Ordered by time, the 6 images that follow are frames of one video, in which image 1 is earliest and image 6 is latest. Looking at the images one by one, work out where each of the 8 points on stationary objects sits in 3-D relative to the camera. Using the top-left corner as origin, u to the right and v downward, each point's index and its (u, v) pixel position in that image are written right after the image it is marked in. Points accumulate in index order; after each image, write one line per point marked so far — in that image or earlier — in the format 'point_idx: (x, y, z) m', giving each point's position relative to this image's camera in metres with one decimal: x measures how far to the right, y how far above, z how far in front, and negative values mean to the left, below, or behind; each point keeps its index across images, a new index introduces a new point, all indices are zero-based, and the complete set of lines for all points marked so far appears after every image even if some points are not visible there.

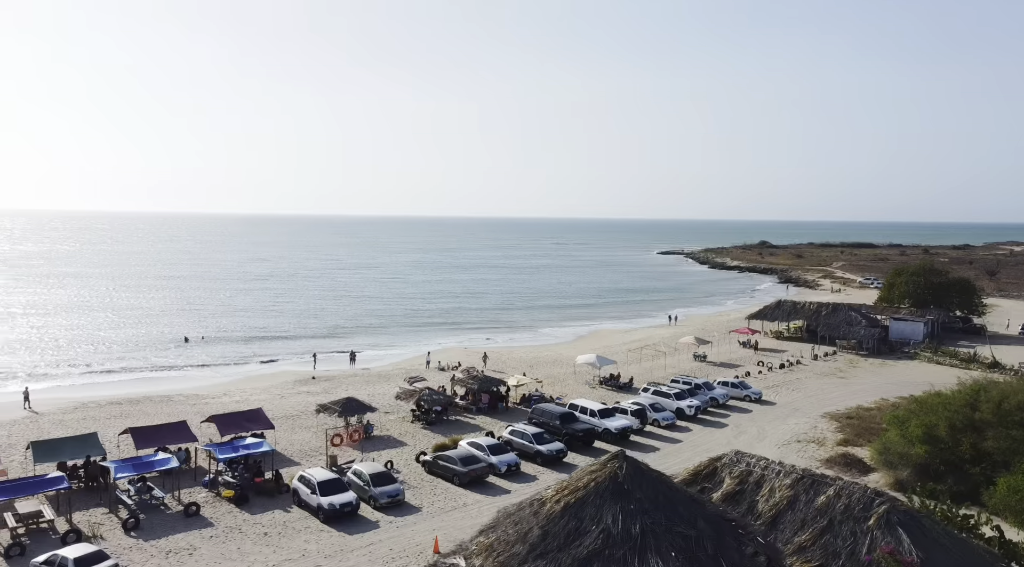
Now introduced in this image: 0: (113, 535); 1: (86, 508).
0: (-8.8, -5.6, +15.7) m
1: (-10.2, -5.4, +17.1) m
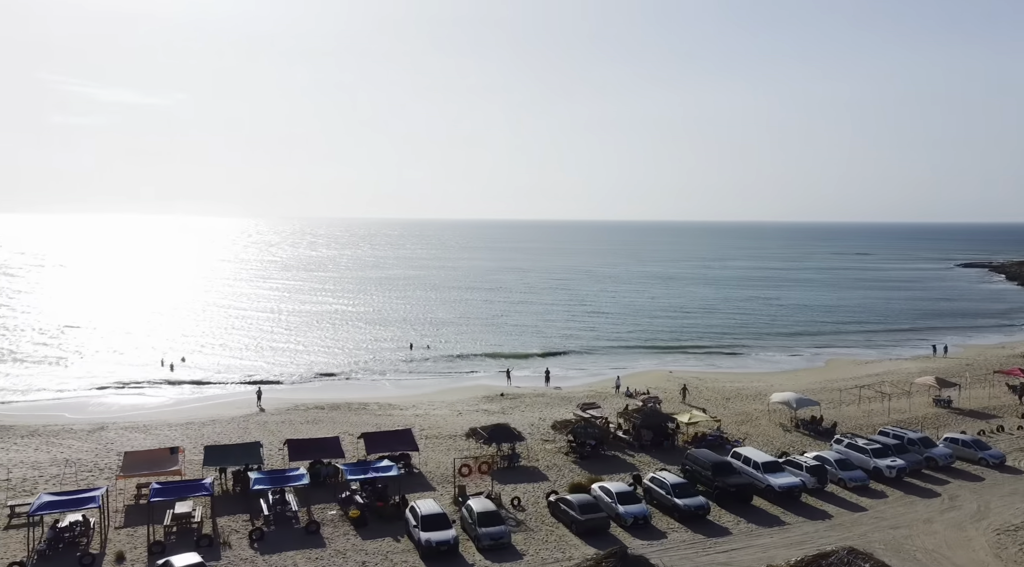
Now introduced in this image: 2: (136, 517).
0: (-6.7, -6.4, +17.5) m
1: (-7.5, -6.2, +19.2) m
2: (-9.6, -6.0, +18.4) m
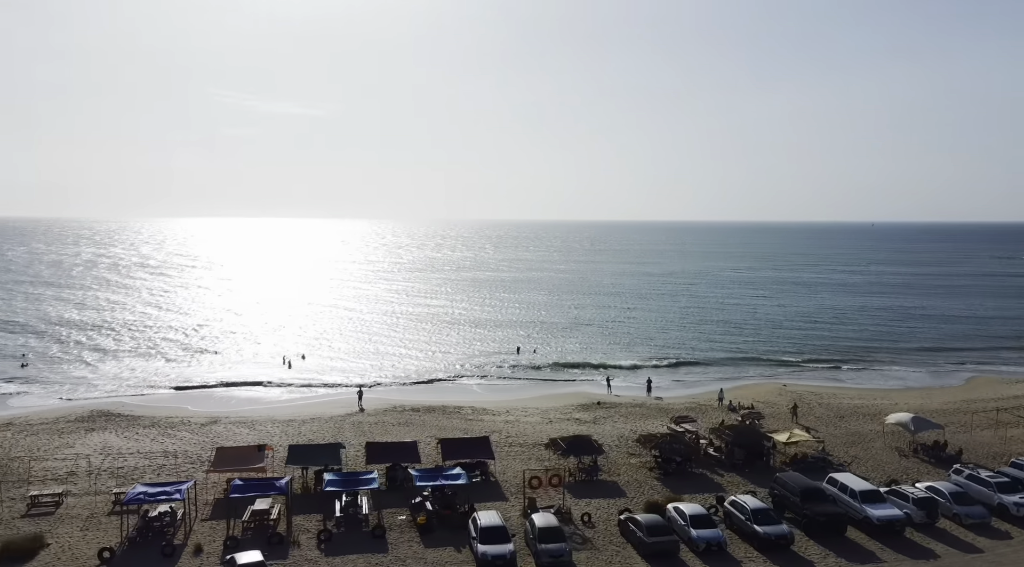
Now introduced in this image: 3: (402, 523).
0: (-5.2, -6.6, +18.2) m
1: (-5.8, -6.4, +20.0) m
2: (-8.0, -6.2, +19.6) m
3: (-3.0, -6.7, +19.9) m
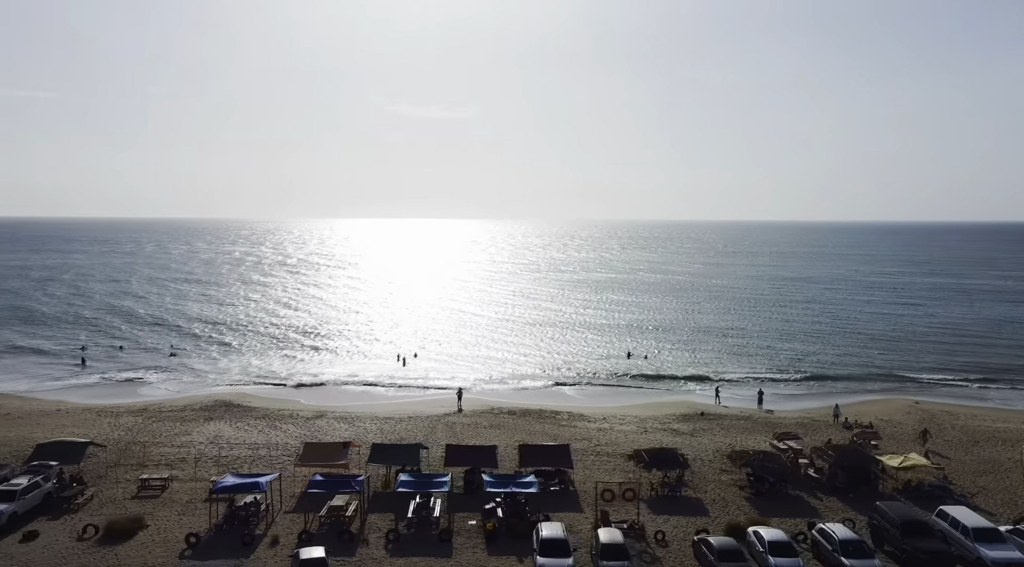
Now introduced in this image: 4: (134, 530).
0: (-3.6, -6.8, +18.7) m
1: (-3.8, -6.6, +20.7) m
2: (-6.0, -6.4, +20.7) m
3: (-1.1, -6.9, +20.1) m
4: (-9.5, -6.2, +18.1) m
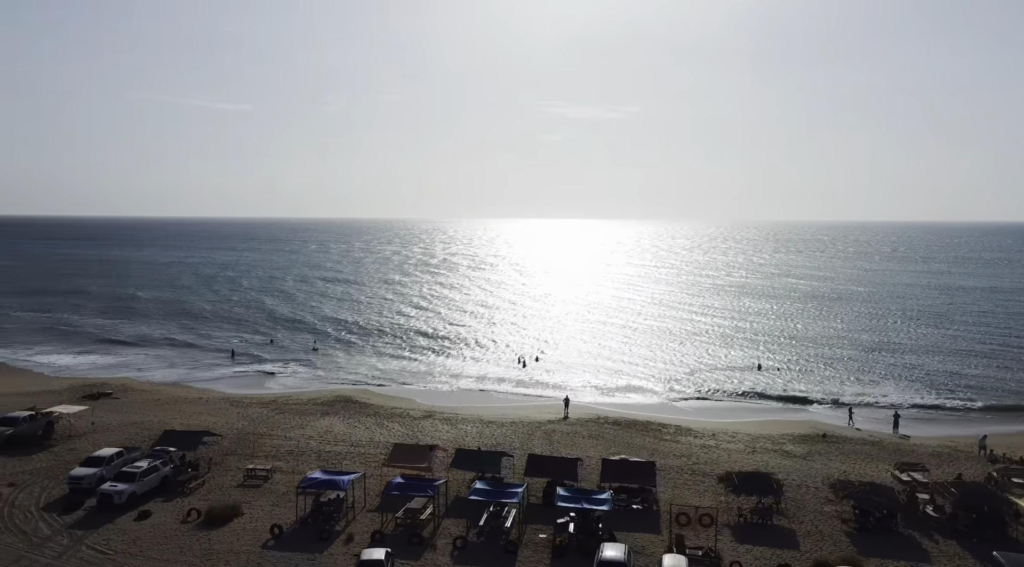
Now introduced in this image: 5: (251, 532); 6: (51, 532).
0: (-1.8, -7.1, +19.3) m
1: (-1.7, -6.9, +21.2) m
2: (-3.9, -6.7, +21.7) m
3: (+0.8, -7.3, +20.2) m
4: (-7.8, -6.5, +19.8) m
5: (-7.0, -6.6, +19.1) m
6: (-11.7, -6.3, +18.2) m
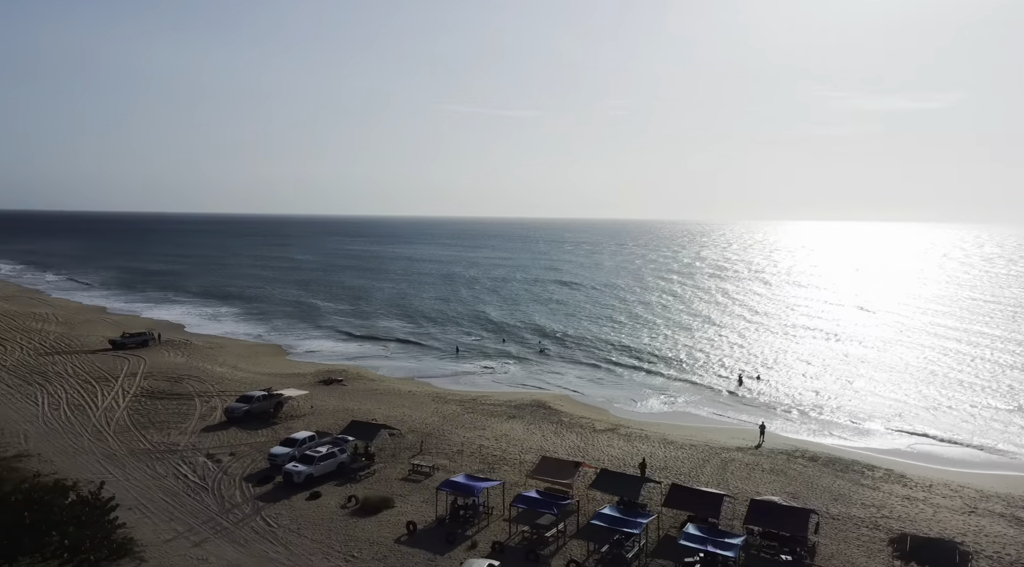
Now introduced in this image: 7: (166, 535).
0: (+1.3, -7.9, +19.8) m
1: (+2.1, -7.7, +21.6) m
2: (+0.2, -7.4, +22.7) m
3: (+4.1, -8.1, +19.7) m
4: (-4.1, -7.0, +22.3) m
5: (-3.6, -7.2, +21.3) m
6: (-8.4, -6.7, +22.1) m
7: (-9.6, -7.0, +19.9) m
